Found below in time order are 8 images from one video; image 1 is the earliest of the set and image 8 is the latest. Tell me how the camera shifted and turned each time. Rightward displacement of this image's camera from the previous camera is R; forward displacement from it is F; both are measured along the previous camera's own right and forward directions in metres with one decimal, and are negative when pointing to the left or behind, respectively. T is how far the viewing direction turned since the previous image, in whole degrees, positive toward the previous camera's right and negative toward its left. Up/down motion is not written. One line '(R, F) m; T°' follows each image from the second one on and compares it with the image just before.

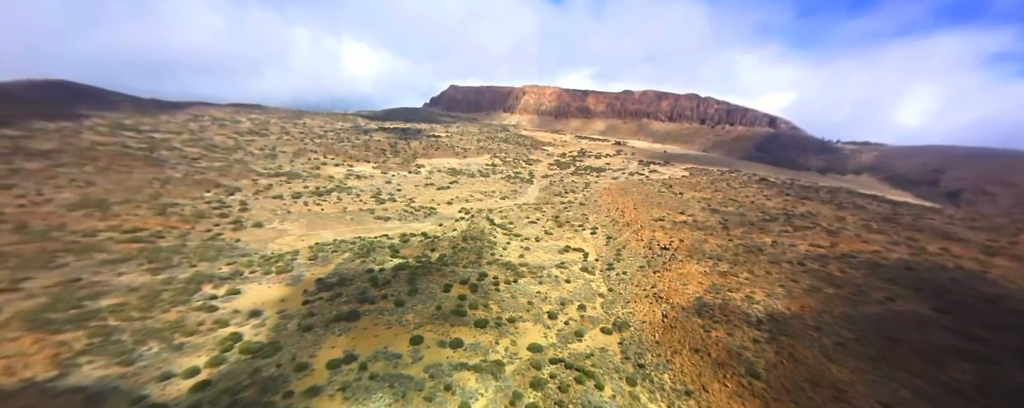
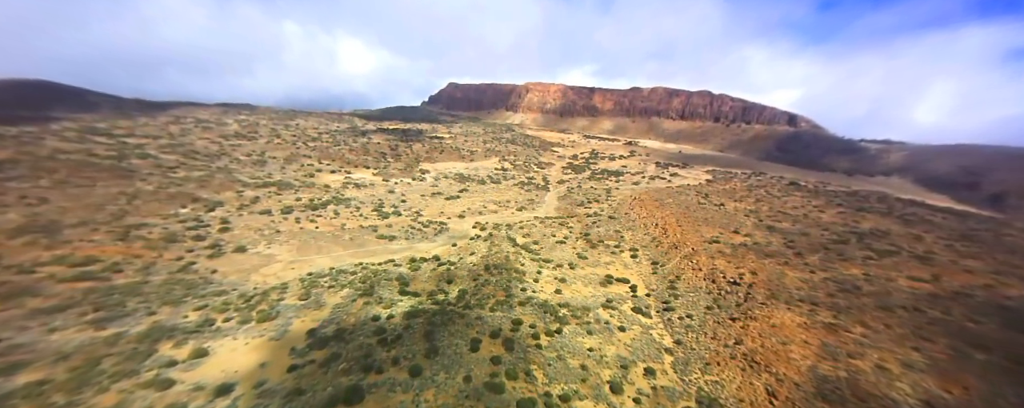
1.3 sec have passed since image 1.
(-1.7, +3.5) m; 0°
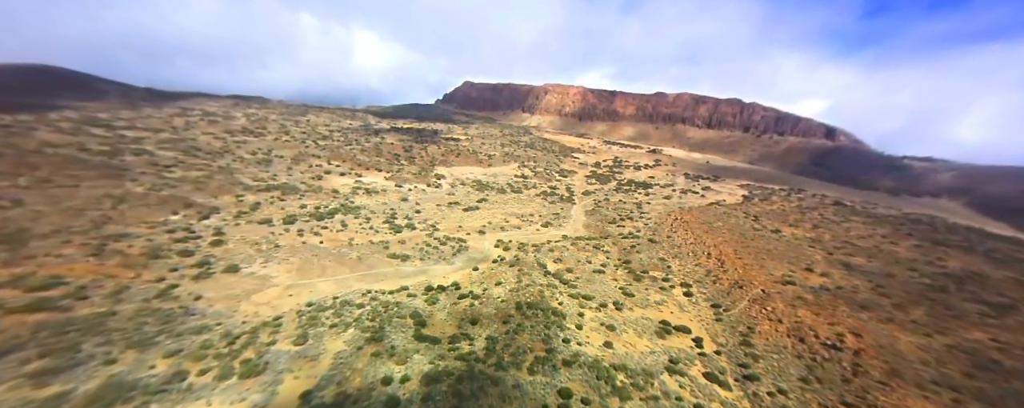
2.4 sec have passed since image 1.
(-1.5, +2.9) m; -1°
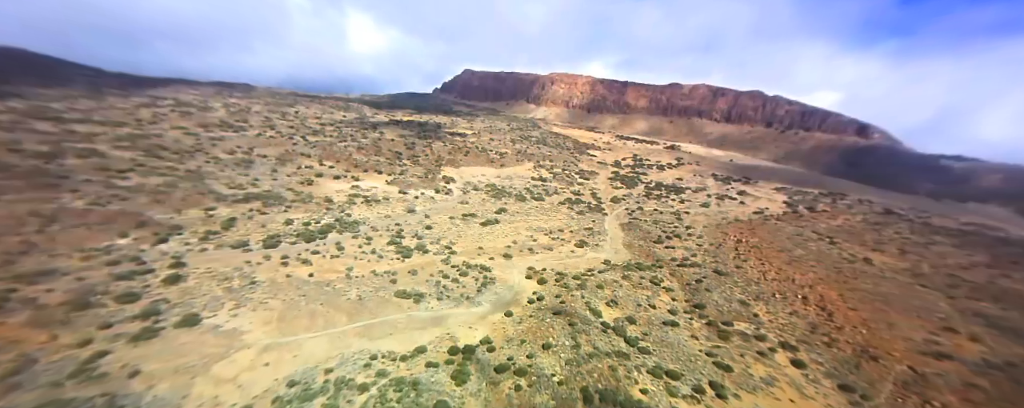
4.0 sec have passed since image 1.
(-2.2, +4.5) m; +1°
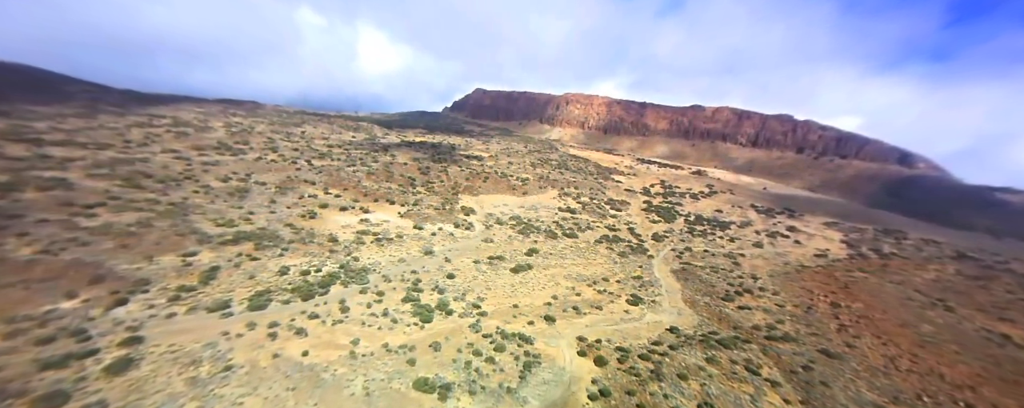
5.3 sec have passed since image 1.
(-2.0, +3.7) m; -1°
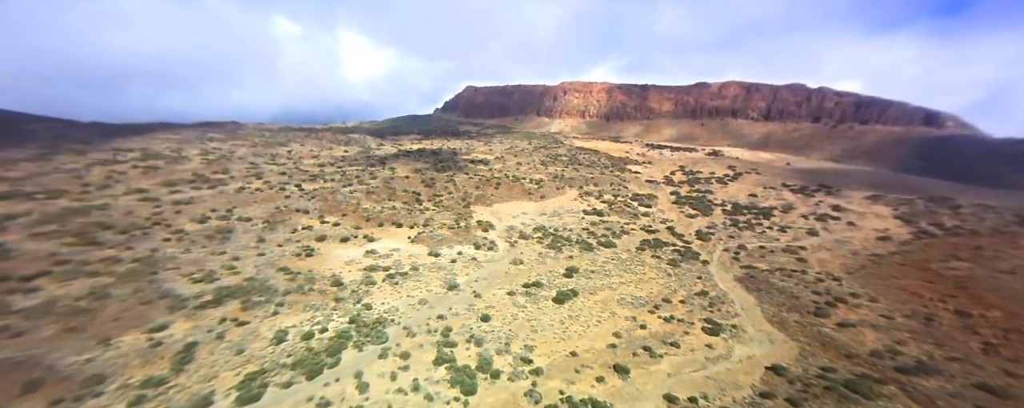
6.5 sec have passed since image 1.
(-1.9, +3.5) m; 0°
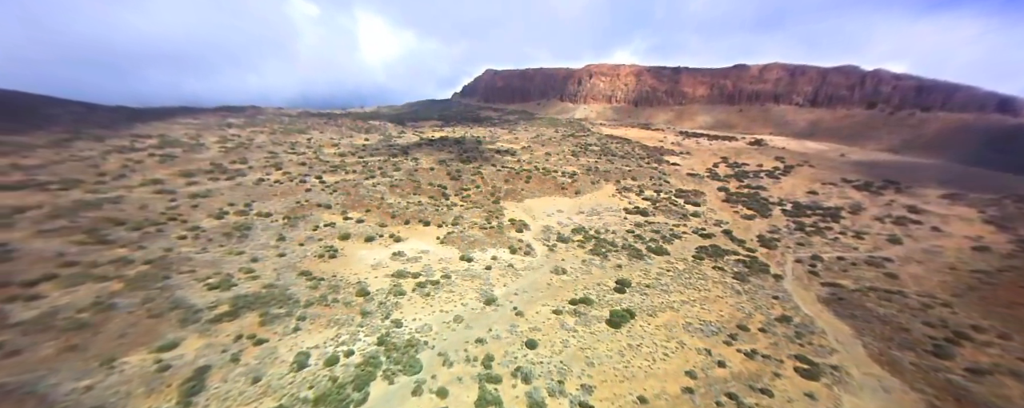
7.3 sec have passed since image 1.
(-1.5, +2.5) m; -3°
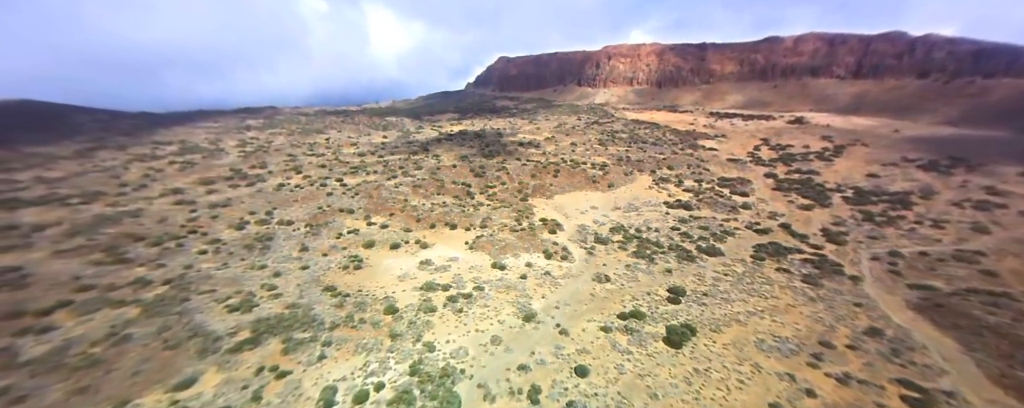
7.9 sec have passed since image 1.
(-0.9, +1.7) m; -3°
